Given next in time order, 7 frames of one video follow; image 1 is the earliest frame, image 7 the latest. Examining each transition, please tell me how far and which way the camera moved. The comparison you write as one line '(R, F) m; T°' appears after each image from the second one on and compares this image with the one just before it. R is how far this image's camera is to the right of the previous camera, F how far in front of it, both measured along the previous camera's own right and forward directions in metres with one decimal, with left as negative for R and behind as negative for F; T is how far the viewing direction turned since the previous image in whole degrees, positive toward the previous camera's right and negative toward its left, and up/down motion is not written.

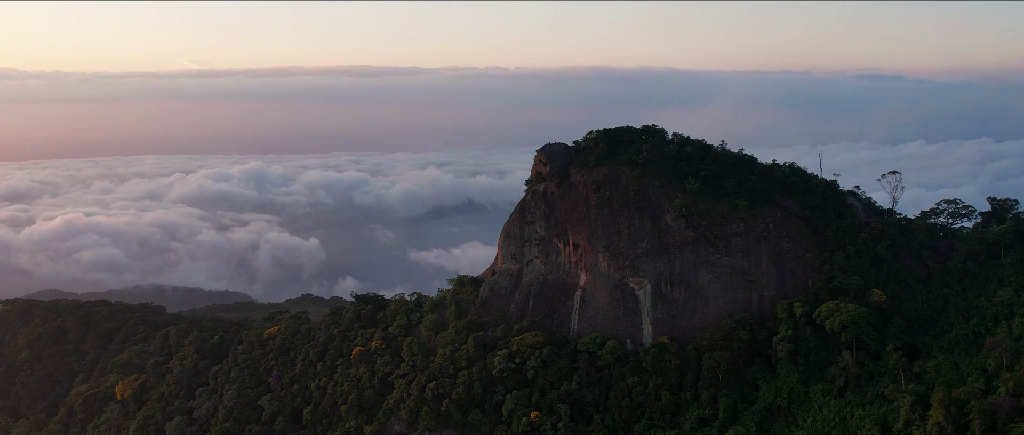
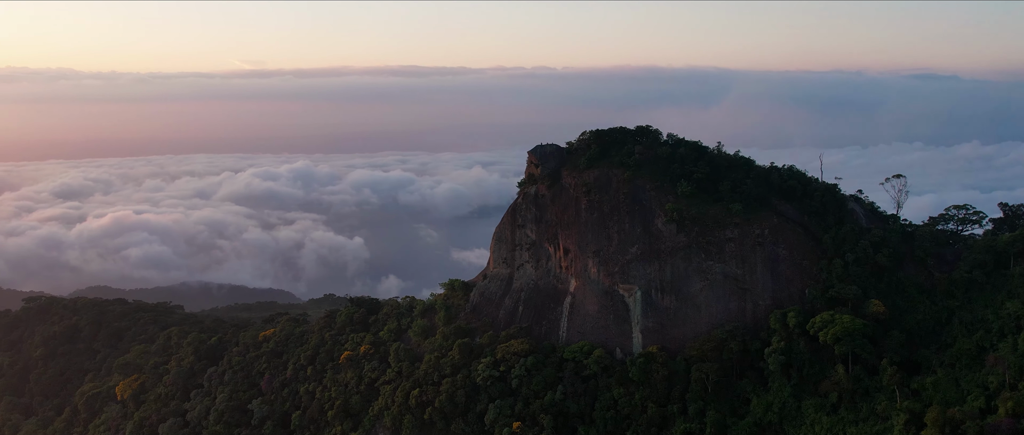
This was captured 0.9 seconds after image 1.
(+1.9, +1.0) m; -2°
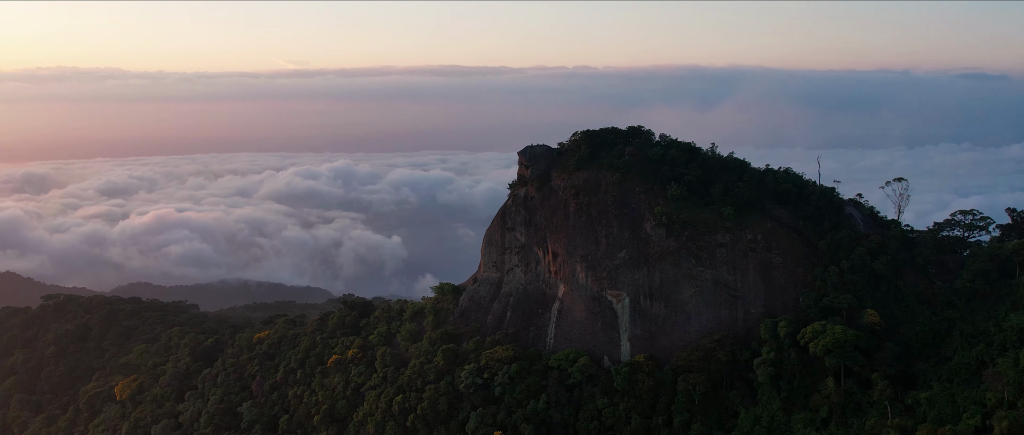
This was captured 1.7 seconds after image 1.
(+1.8, +0.9) m; -2°
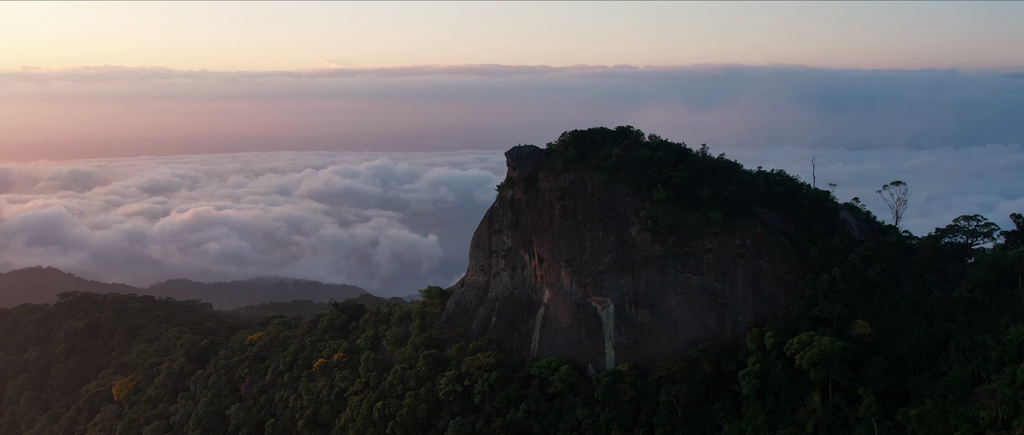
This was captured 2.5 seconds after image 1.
(+1.8, +0.9) m; -2°
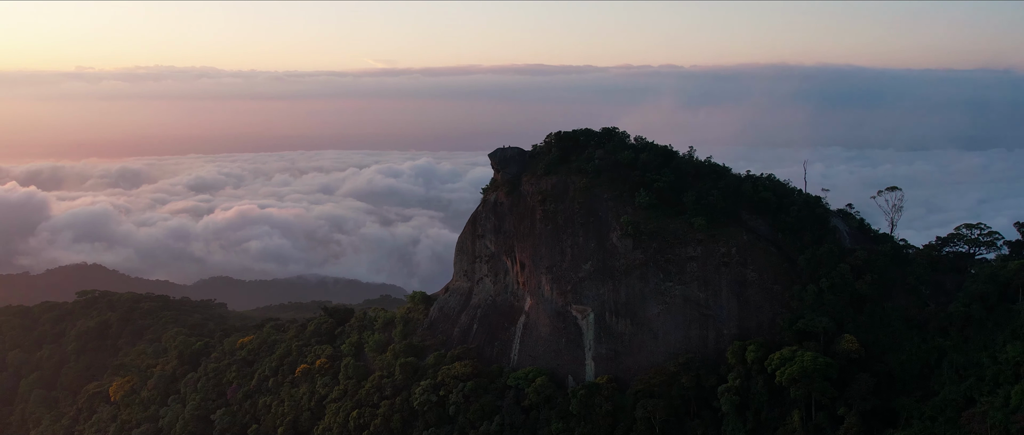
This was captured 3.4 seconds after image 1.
(+2.0, +1.1) m; -2°
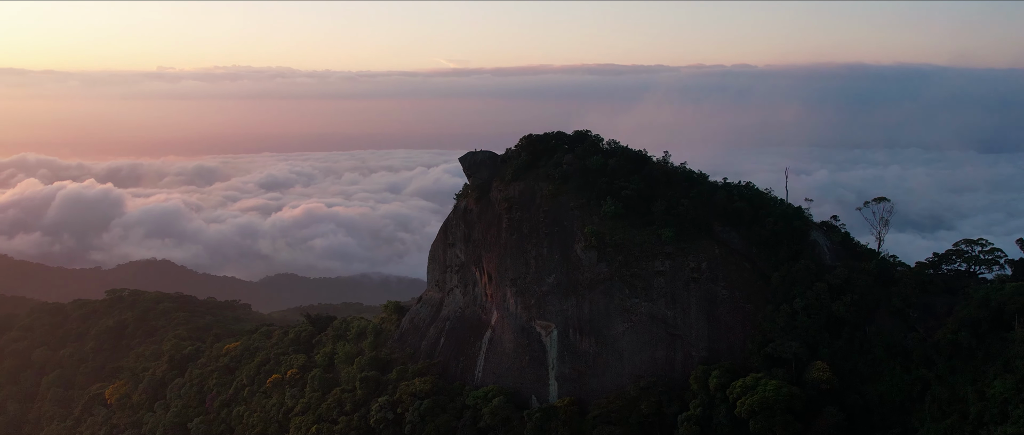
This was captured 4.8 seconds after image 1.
(+3.2, +1.7) m; -4°
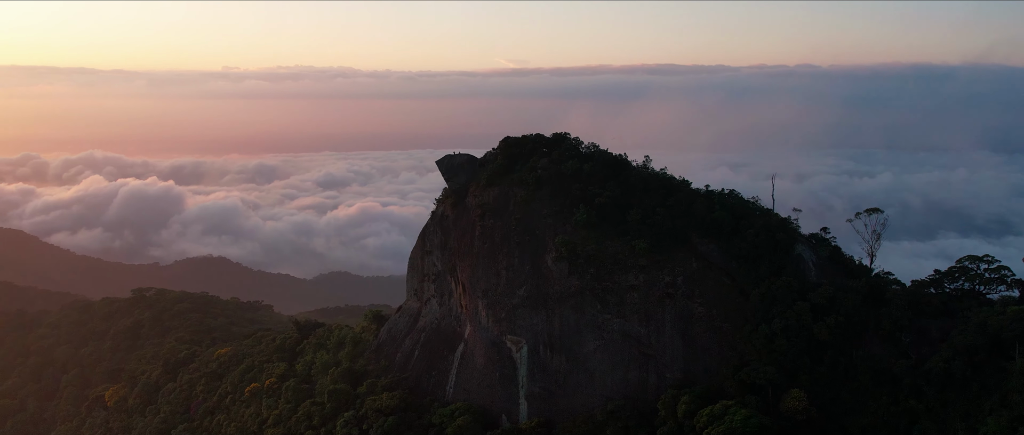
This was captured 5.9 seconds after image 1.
(+2.4, +1.5) m; -3°
